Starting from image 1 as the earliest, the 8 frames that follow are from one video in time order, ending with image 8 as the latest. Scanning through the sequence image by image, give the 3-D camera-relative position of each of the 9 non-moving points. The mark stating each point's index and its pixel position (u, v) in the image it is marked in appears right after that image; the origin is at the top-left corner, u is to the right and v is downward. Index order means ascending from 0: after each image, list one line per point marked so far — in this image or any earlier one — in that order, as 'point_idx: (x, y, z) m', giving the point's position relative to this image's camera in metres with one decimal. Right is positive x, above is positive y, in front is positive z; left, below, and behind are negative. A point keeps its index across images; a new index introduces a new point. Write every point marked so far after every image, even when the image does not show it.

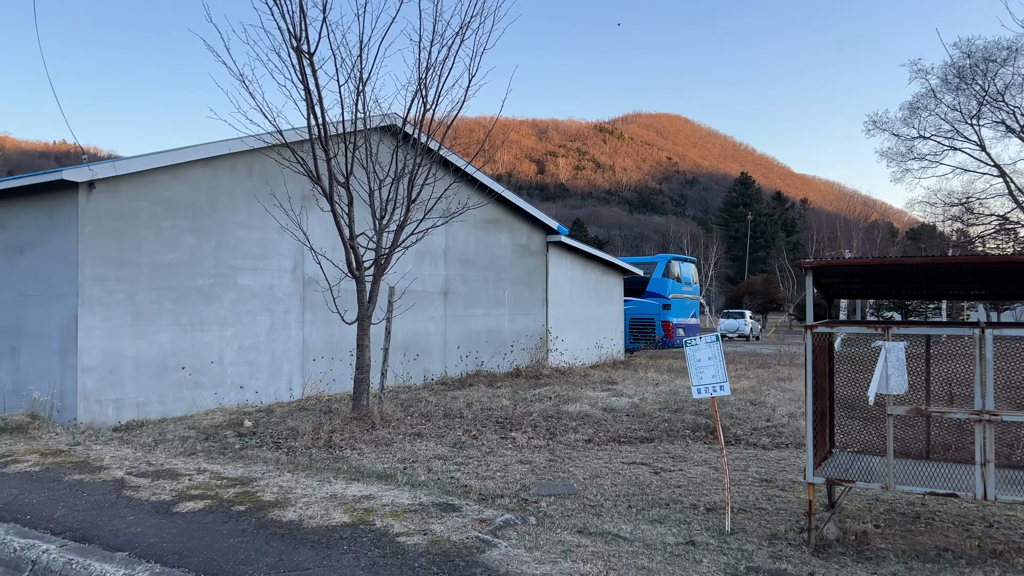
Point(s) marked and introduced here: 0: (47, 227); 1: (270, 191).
0: (-4.9, +0.6, +8.5) m
1: (-3.0, +1.2, +10.0) m
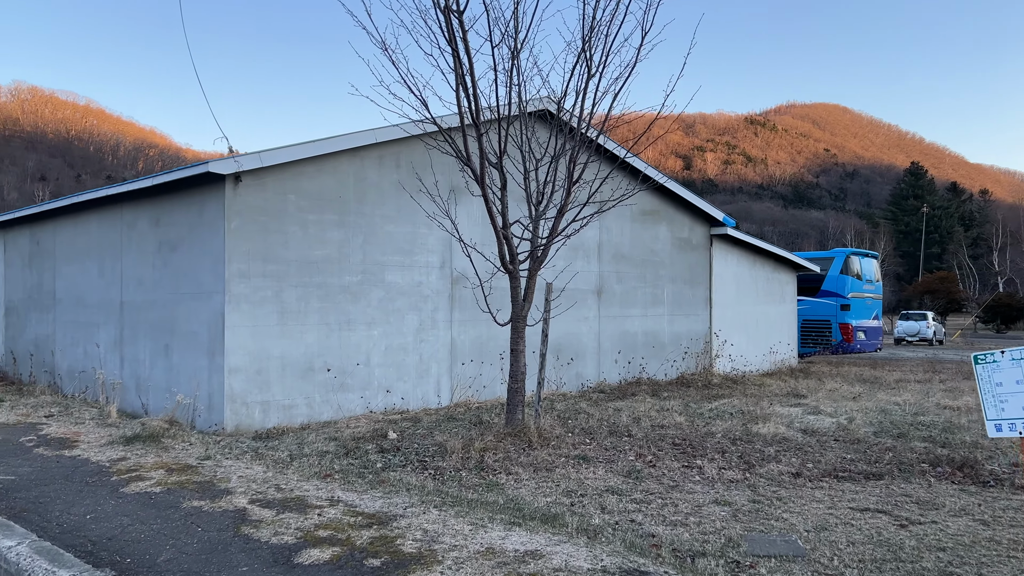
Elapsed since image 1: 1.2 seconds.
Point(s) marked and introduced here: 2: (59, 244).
0: (-3.2, +0.7, +8.3) m
1: (-1.1, +1.2, +9.4) m
2: (-6.3, +0.6, +11.4) m
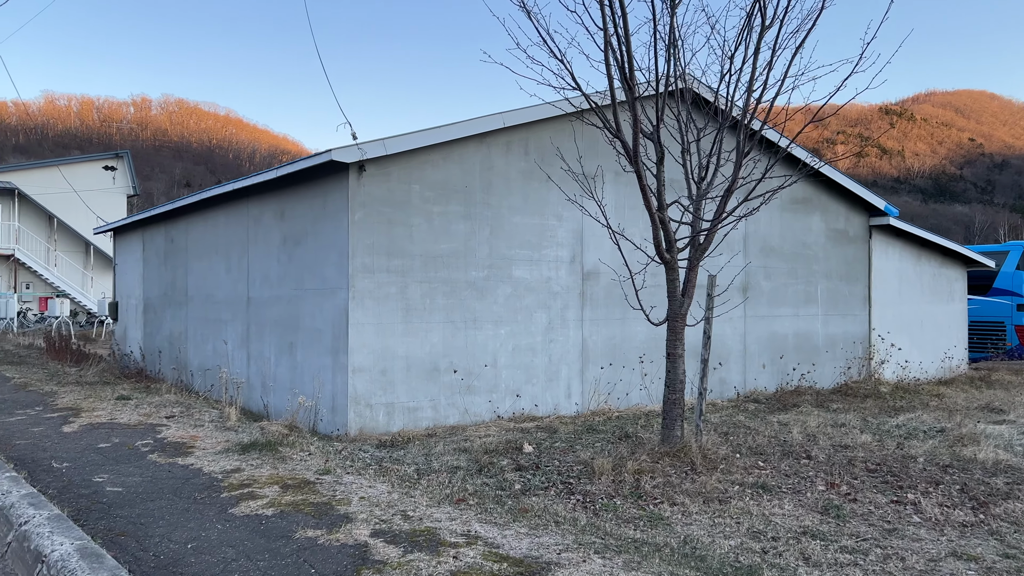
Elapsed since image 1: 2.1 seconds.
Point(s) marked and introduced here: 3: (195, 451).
0: (-1.9, +0.7, +7.9) m
1: (+0.4, +1.3, +8.7) m
2: (-4.5, +0.7, +11.4) m
3: (-1.9, -1.0, +4.8) m
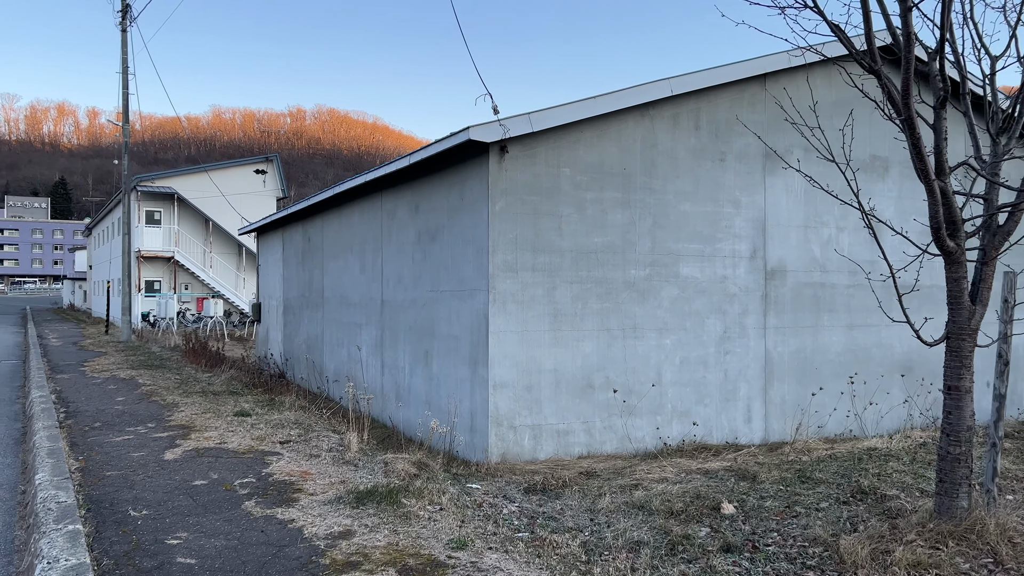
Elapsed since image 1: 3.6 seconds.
0: (-0.5, +0.7, +6.8) m
1: (+1.9, +1.3, +7.3) m
2: (-2.5, +0.6, +10.8) m
3: (-1.0, -1.0, +3.8) m
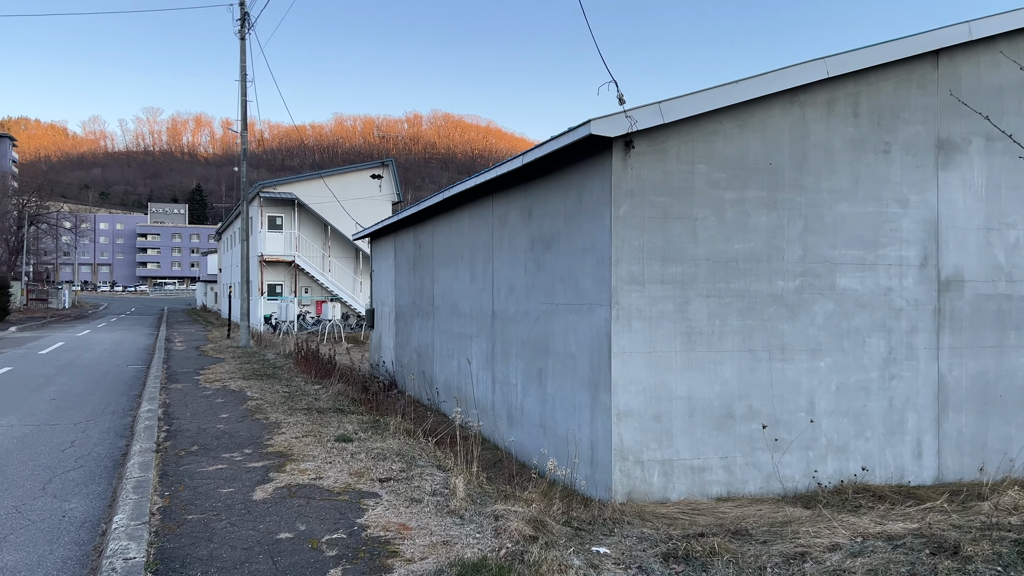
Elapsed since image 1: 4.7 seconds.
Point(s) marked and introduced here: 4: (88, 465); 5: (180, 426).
0: (+0.5, +0.6, +6.1) m
1: (+2.9, +1.2, +6.2) m
2: (-1.0, +0.5, +10.3) m
3: (-0.5, -1.1, +3.2) m
4: (-3.0, -1.2, +5.7) m
5: (-2.8, -1.1, +6.7) m
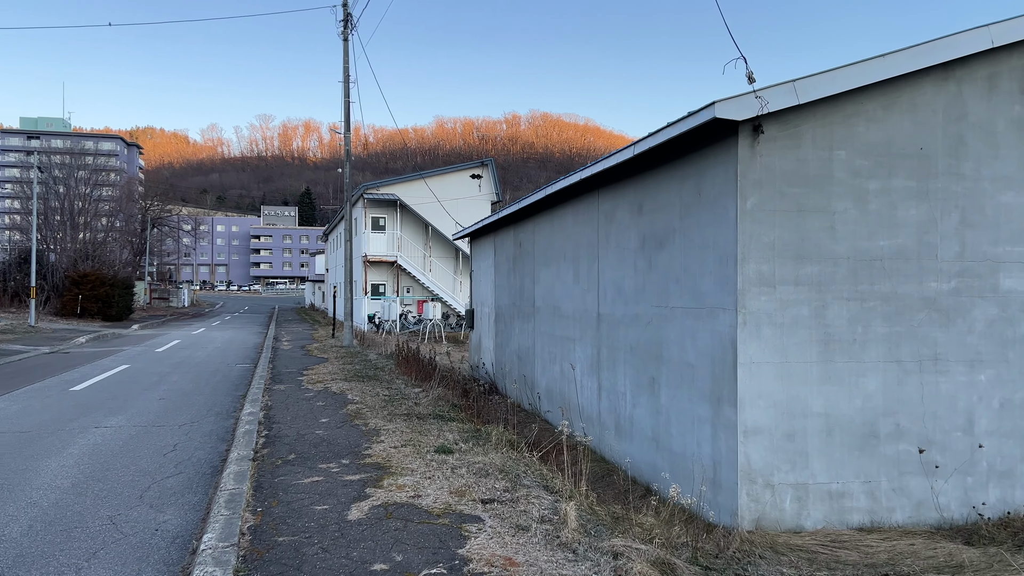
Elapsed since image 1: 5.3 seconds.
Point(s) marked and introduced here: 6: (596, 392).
0: (+1.3, +0.6, +5.6) m
1: (+3.6, +1.1, +5.4) m
2: (+0.3, +0.5, +9.9) m
3: (0.0, -1.1, +2.8) m
4: (-2.2, -1.3, +5.6) m
5: (-1.9, -1.2, +6.6) m
6: (+0.8, -1.0, +7.7) m
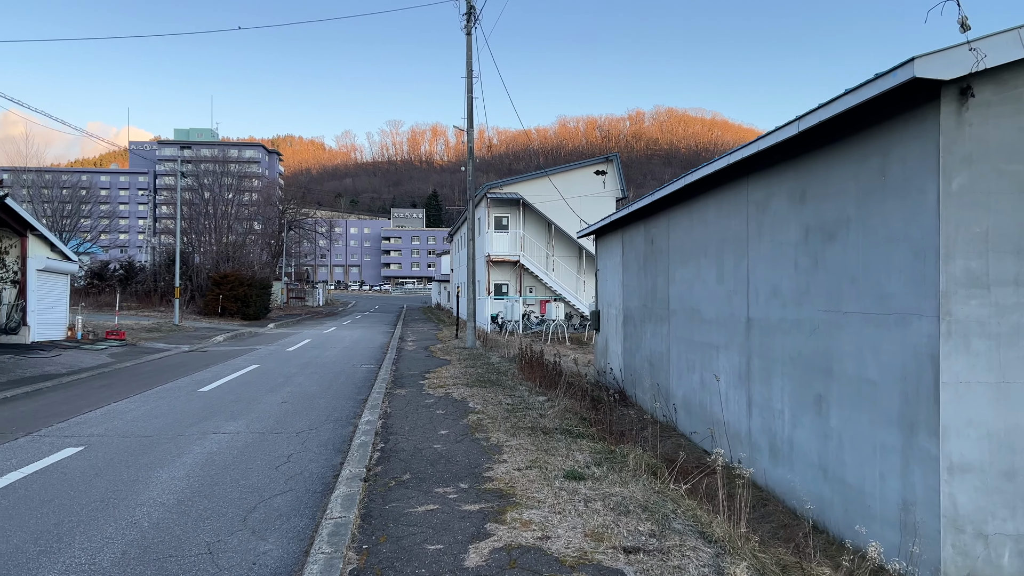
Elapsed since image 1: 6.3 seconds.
0: (+2.1, +0.6, +4.6) m
1: (+4.4, +1.1, +4.1) m
2: (+1.8, +0.5, +9.0) m
3: (+0.4, -1.1, +2.0) m
4: (-1.4, -1.3, +5.1) m
5: (-0.9, -1.2, +6.1) m
6: (+2.0, -1.0, +6.8) m
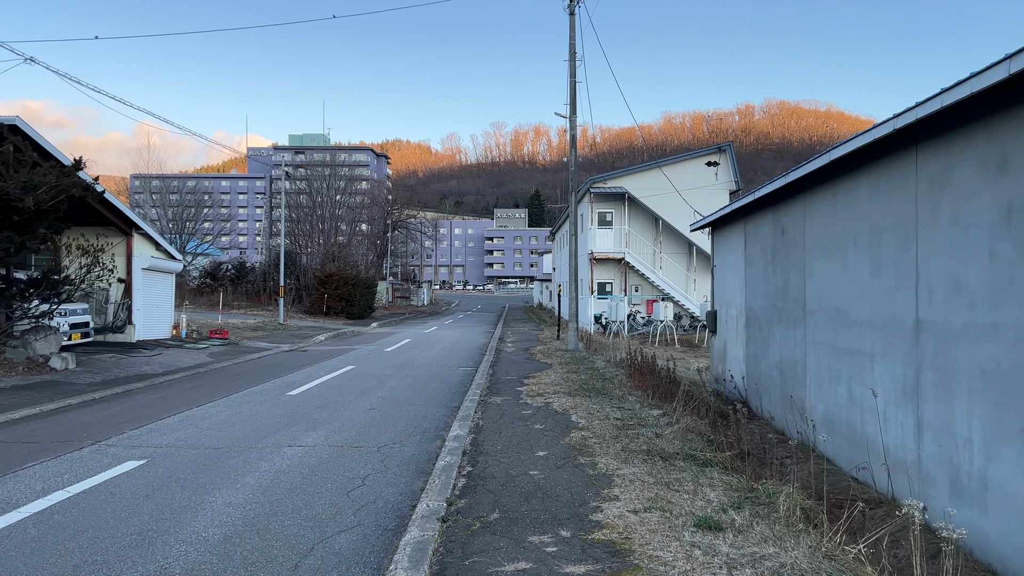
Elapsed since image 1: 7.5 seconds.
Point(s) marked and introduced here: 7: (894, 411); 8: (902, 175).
0: (+2.6, +0.6, +3.3) m
1: (+4.8, +1.2, +2.5) m
2: (+2.9, +0.5, +7.8) m
3: (+0.6, -1.1, +1.0) m
4: (-0.8, -1.2, +4.3) m
5: (-0.2, -1.1, +5.1) m
6: (+2.7, -1.0, +5.5) m
7: (+2.7, -0.9, +5.8) m
8: (+2.7, +0.8, +5.7) m
